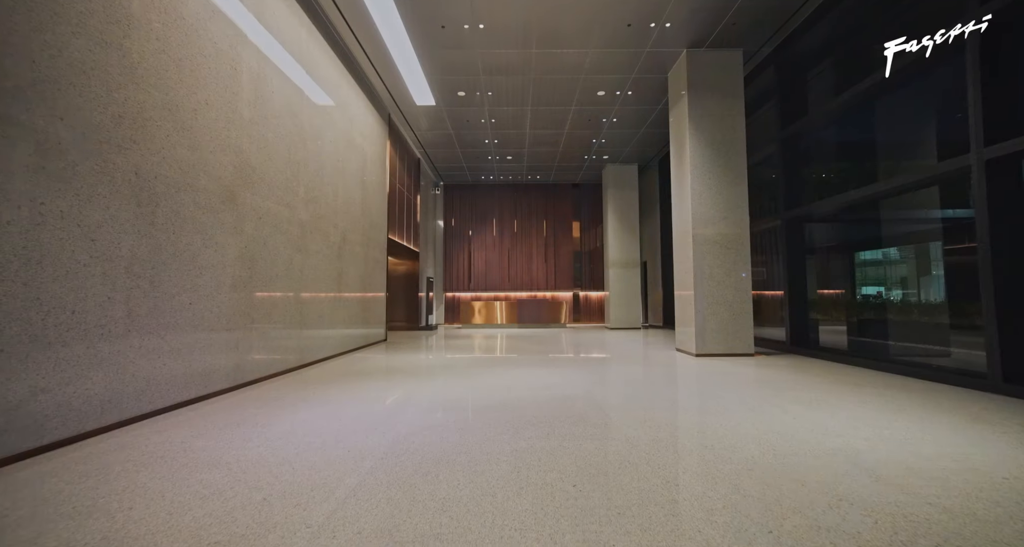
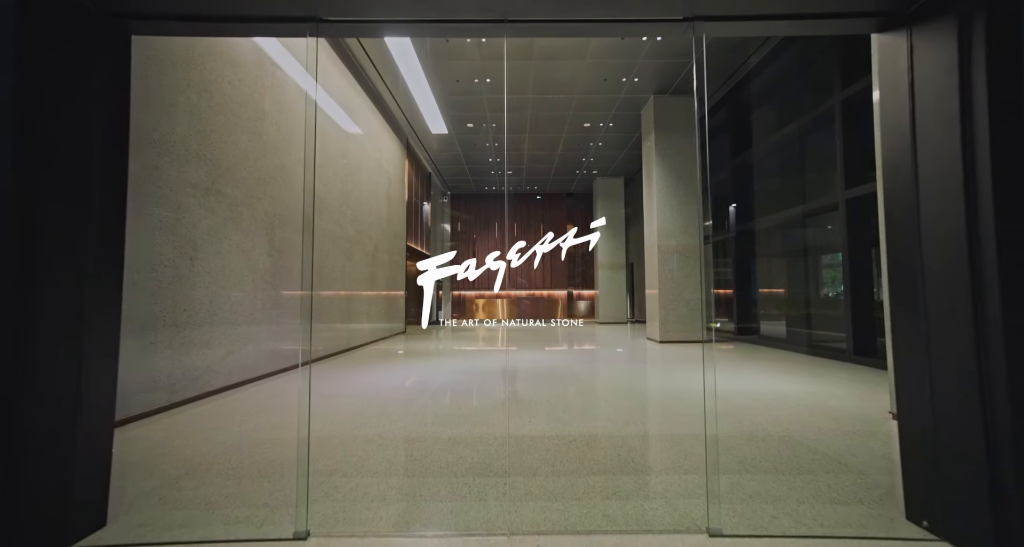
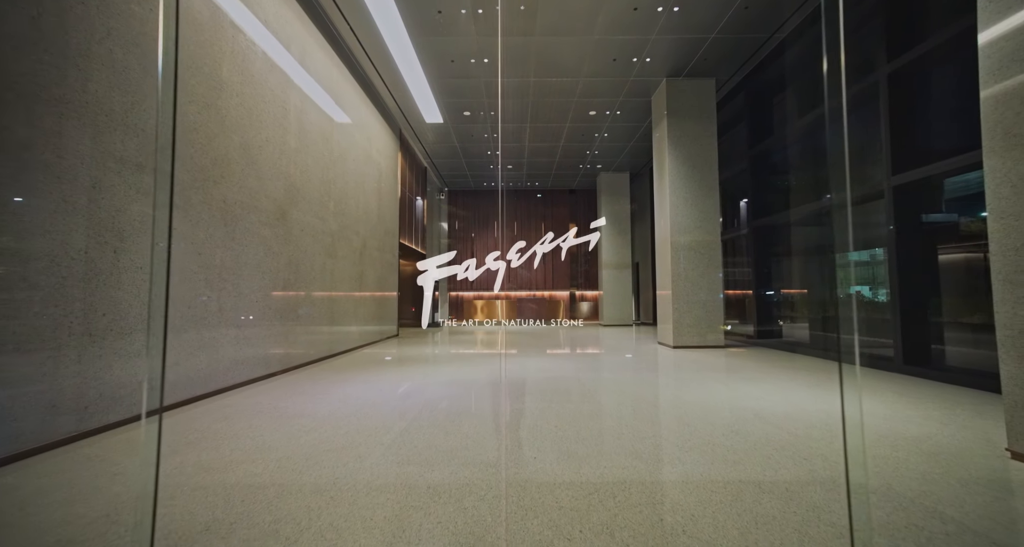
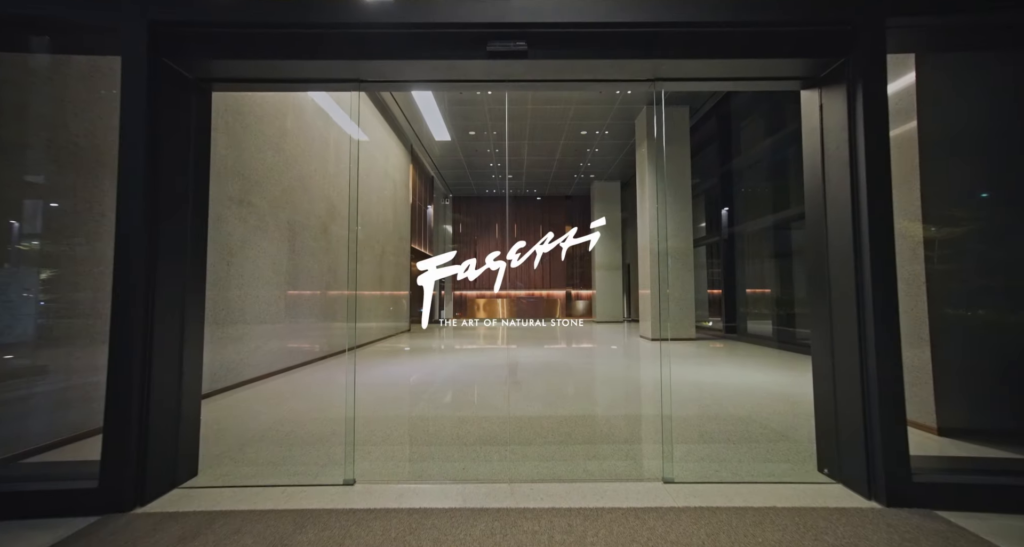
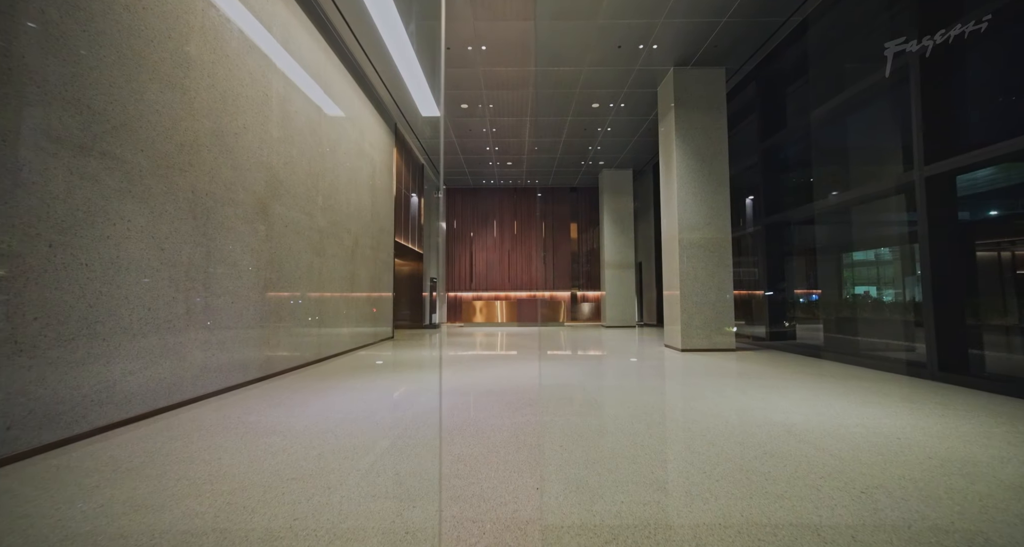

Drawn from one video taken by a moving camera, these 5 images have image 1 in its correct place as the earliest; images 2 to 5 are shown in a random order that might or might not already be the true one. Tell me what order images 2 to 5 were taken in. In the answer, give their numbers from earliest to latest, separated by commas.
5, 3, 2, 4
